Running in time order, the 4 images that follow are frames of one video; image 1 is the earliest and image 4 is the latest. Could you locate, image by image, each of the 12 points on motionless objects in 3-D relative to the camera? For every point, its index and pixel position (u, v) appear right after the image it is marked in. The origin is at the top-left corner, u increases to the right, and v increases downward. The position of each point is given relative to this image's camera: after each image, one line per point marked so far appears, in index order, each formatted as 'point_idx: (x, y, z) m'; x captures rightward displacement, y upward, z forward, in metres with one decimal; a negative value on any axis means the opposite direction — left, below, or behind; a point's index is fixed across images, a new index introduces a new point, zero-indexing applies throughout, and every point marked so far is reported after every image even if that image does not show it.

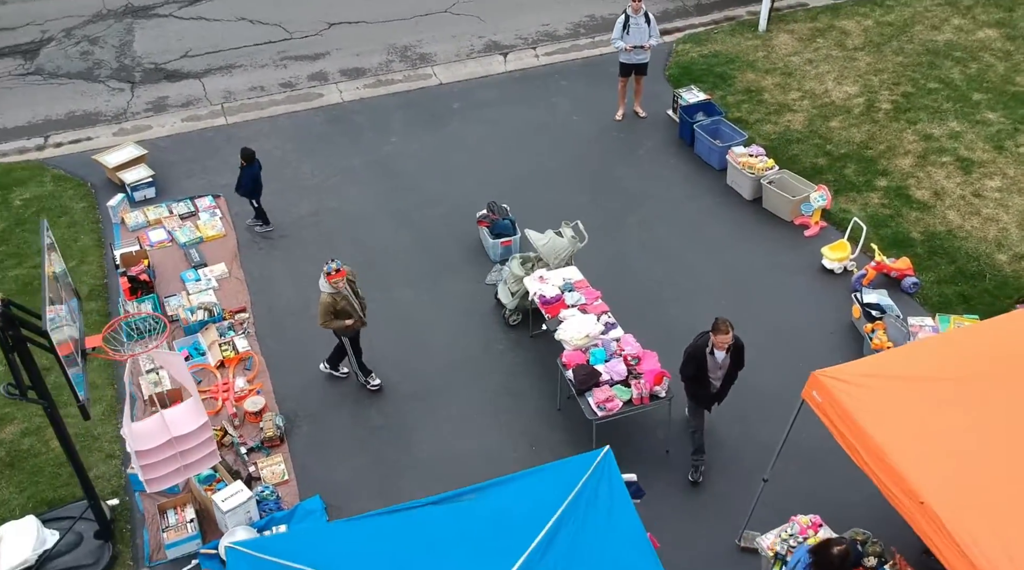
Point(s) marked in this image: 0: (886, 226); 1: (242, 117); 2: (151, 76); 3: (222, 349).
0: (+4.3, +0.7, +10.5) m
1: (-4.0, +2.5, +13.4) m
2: (-5.6, +3.2, +14.2) m
3: (-3.0, -0.6, +9.3) m
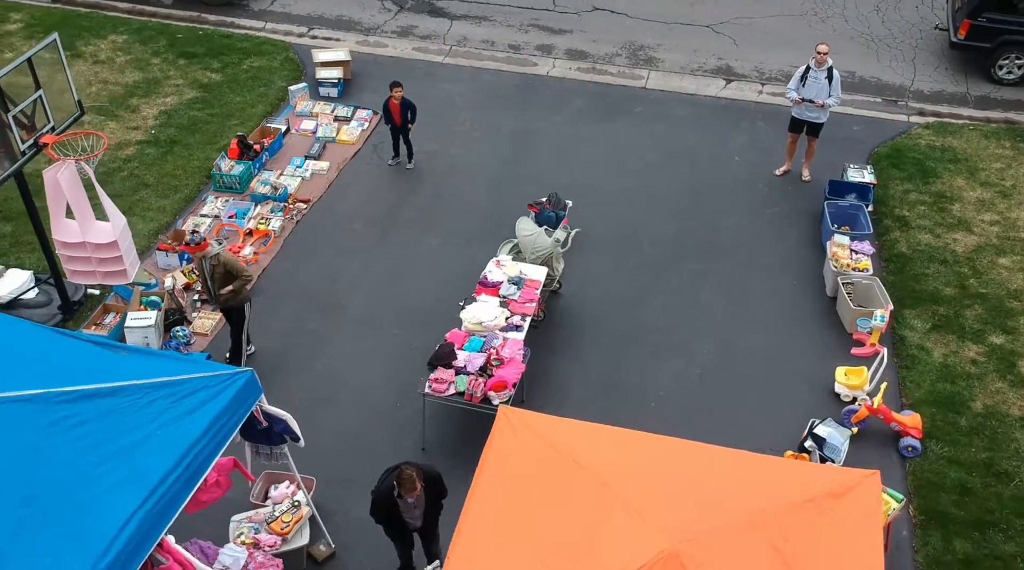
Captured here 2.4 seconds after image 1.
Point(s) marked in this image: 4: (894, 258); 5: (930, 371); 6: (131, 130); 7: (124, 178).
0: (+4.1, -0.9, +8.6) m
1: (-0.9, +3.6, +14.5) m
2: (-1.6, +4.8, +15.8) m
3: (-2.9, +0.7, +10.5) m
4: (+4.2, +0.3, +10.1) m
5: (+4.0, -0.8, +8.7) m
6: (-5.1, +2.1, +12.4) m
7: (-4.8, +1.3, +11.4) m
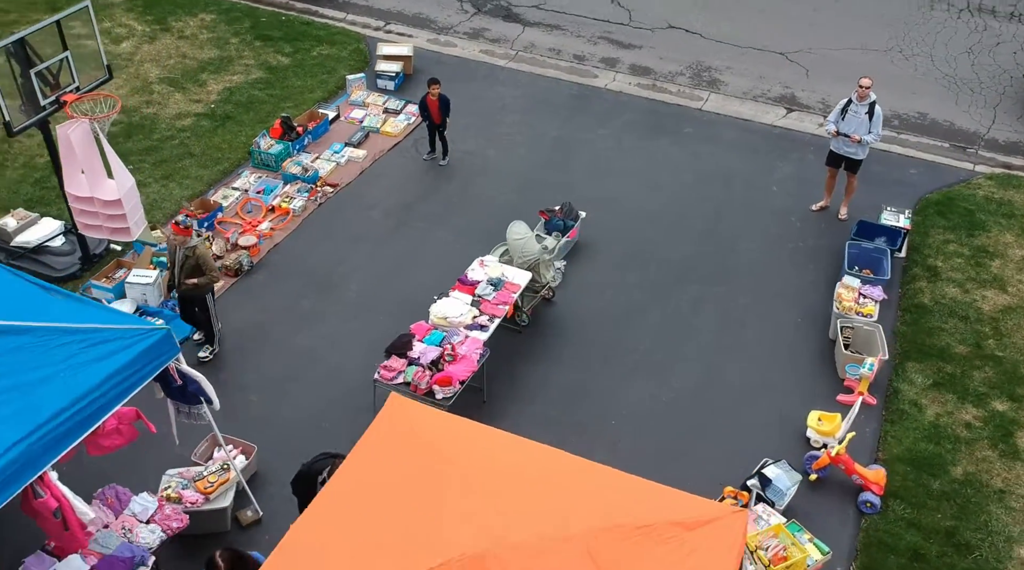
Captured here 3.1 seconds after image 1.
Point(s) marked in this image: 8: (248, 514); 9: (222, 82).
0: (+3.7, -1.4, +8.1) m
1: (+0.1, +3.5, +14.6) m
2: (-0.3, +4.8, +16.0) m
3: (-2.7, +1.0, +10.9) m
4: (+4.2, -0.2, +9.6) m
5: (+3.6, -1.3, +8.2) m
6: (-4.5, +2.6, +13.0) m
7: (-4.4, +1.8, +12.0) m
8: (-2.1, -1.8, +7.1) m
9: (-4.3, +3.0, +13.6) m
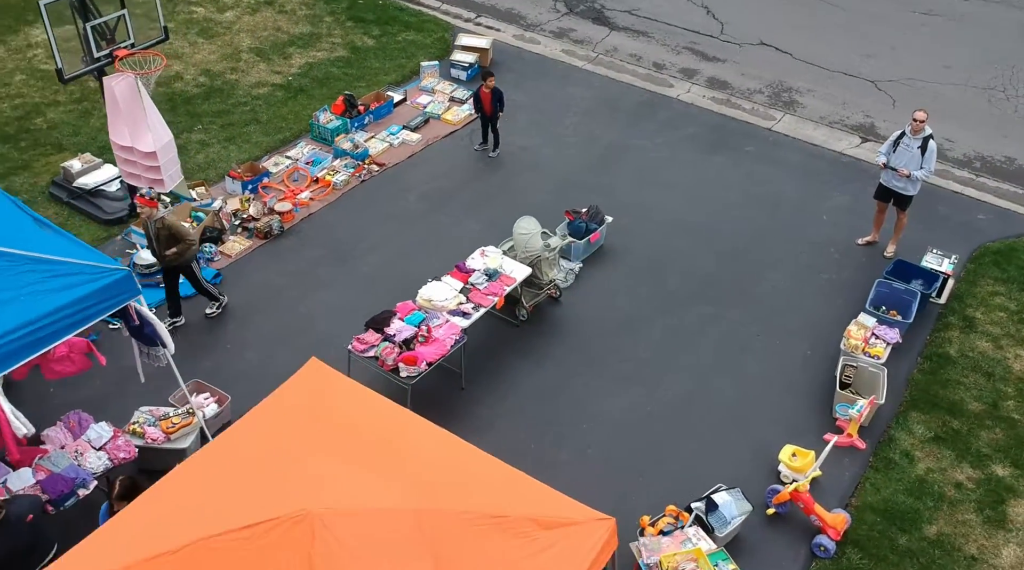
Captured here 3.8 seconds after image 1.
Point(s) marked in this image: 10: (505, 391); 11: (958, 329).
0: (+3.4, -1.8, +7.6) m
1: (+1.4, +3.5, +14.6) m
2: (+1.3, +4.7, +16.0) m
3: (-2.3, +1.4, +11.3) m
4: (+4.2, -0.7, +9.1) m
5: (+3.3, -1.7, +7.8) m
6: (-3.5, +3.1, +13.7) m
7: (-3.7, +2.4, +12.6) m
8: (-2.5, -1.4, +7.5) m
9: (-3.2, +3.5, +14.2) m
10: (-0.1, -1.0, +8.5) m
11: (+4.6, -0.5, +9.4) m
